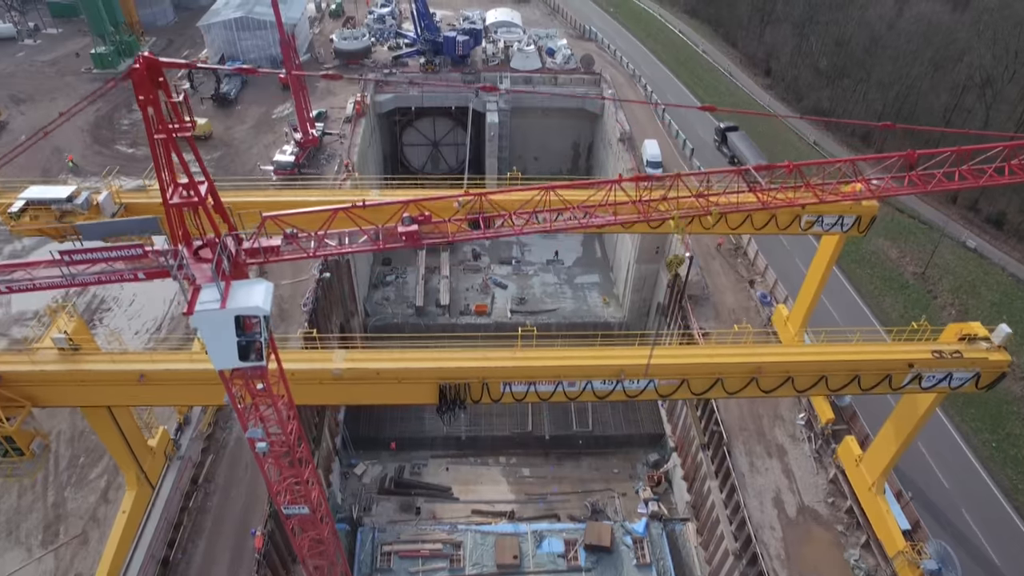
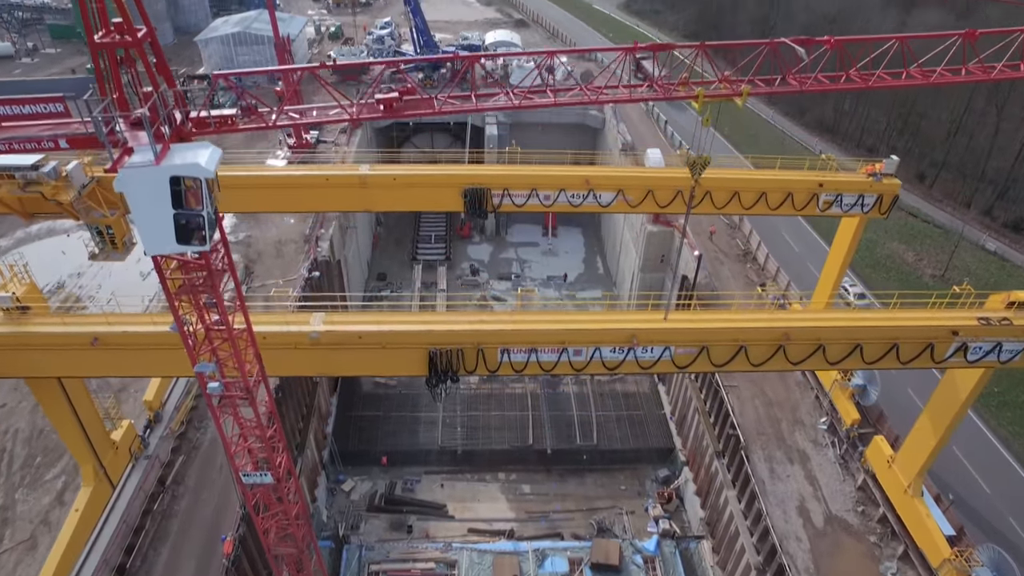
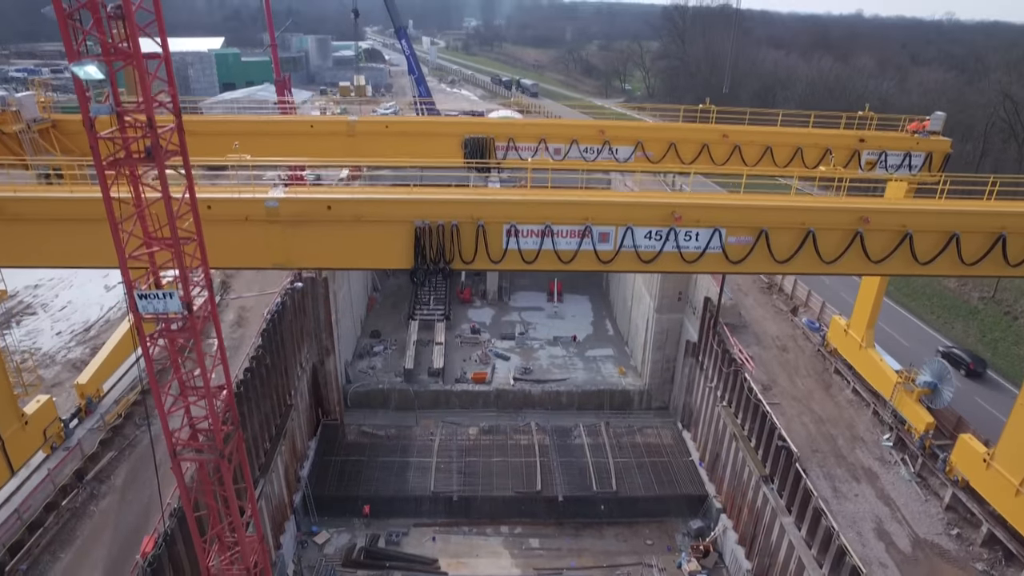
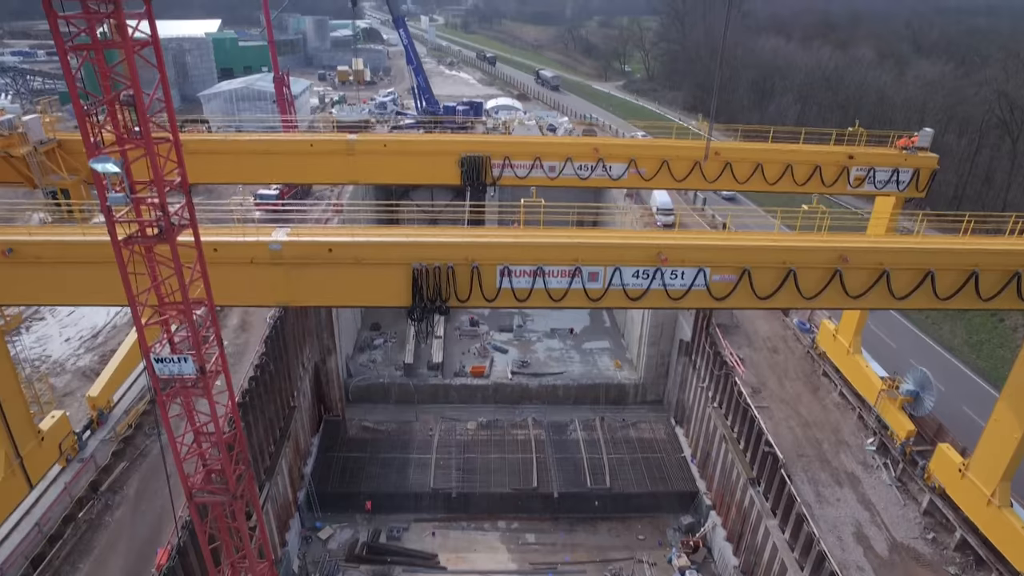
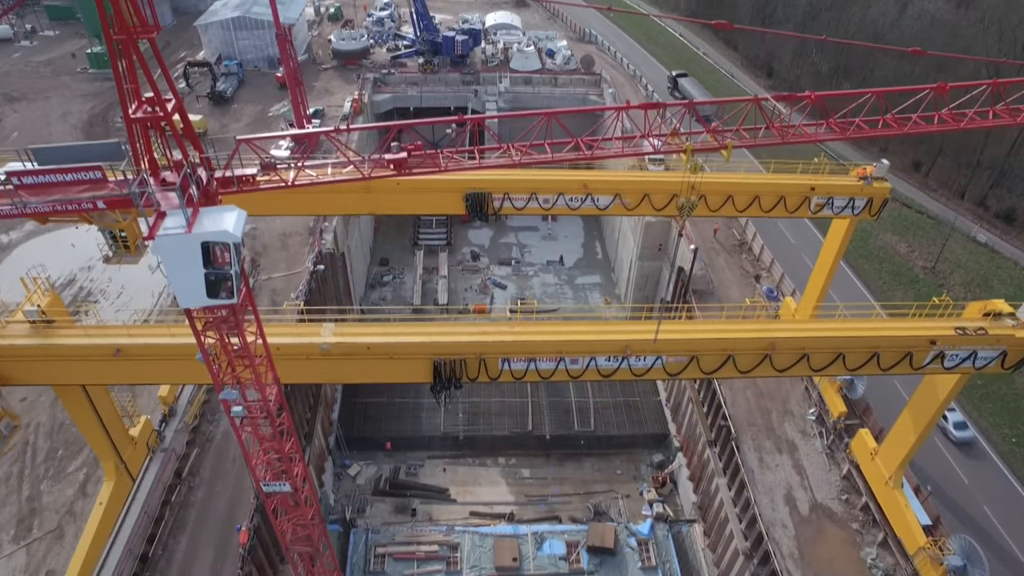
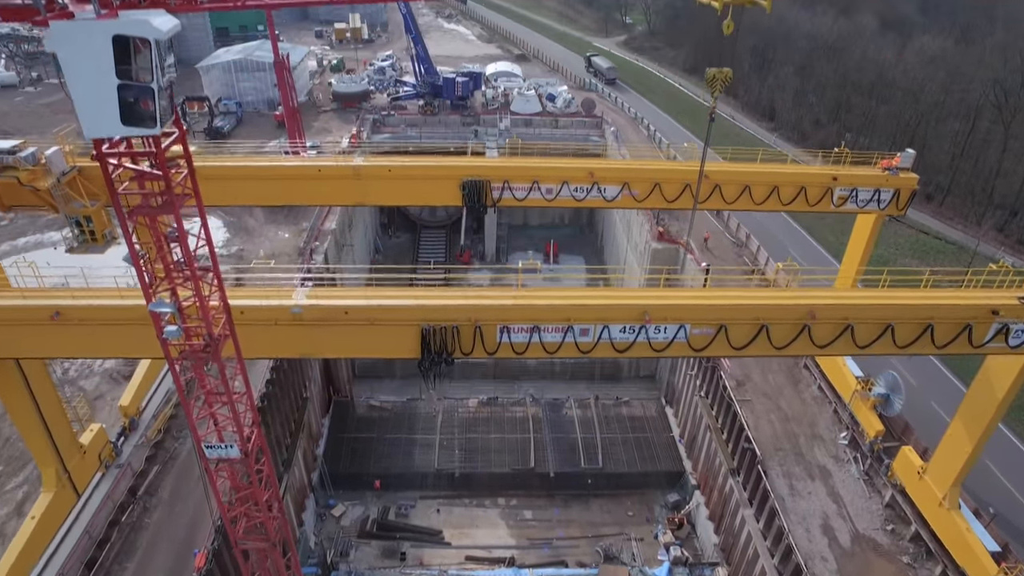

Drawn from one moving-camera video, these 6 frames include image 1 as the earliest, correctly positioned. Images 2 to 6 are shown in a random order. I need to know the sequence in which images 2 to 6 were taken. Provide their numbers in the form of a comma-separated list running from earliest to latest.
5, 2, 6, 4, 3
